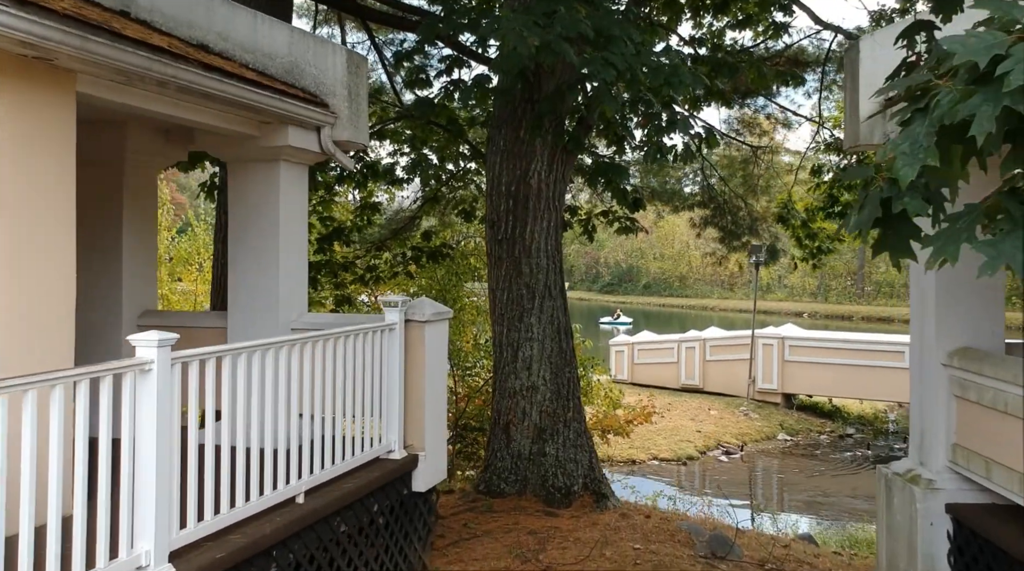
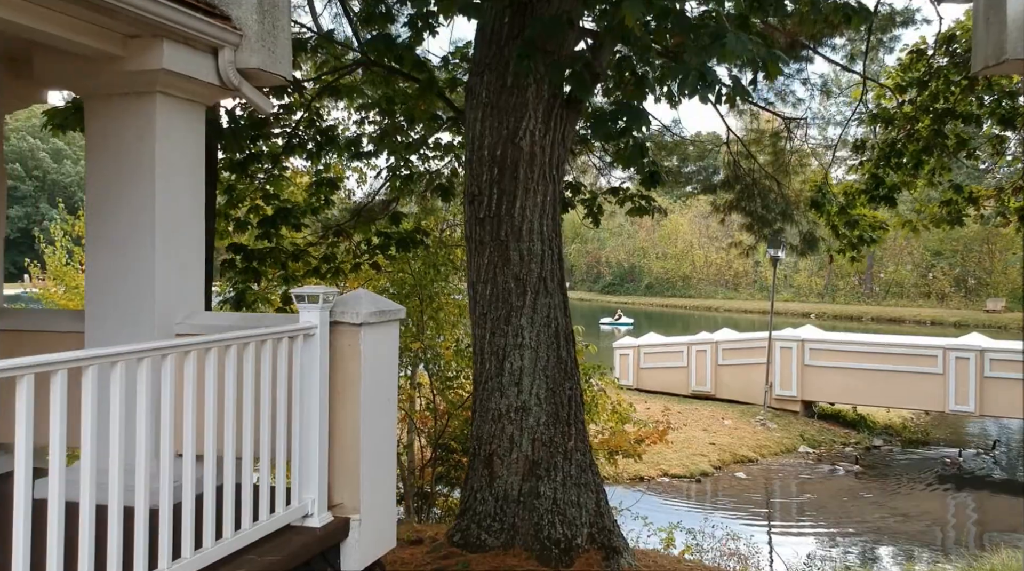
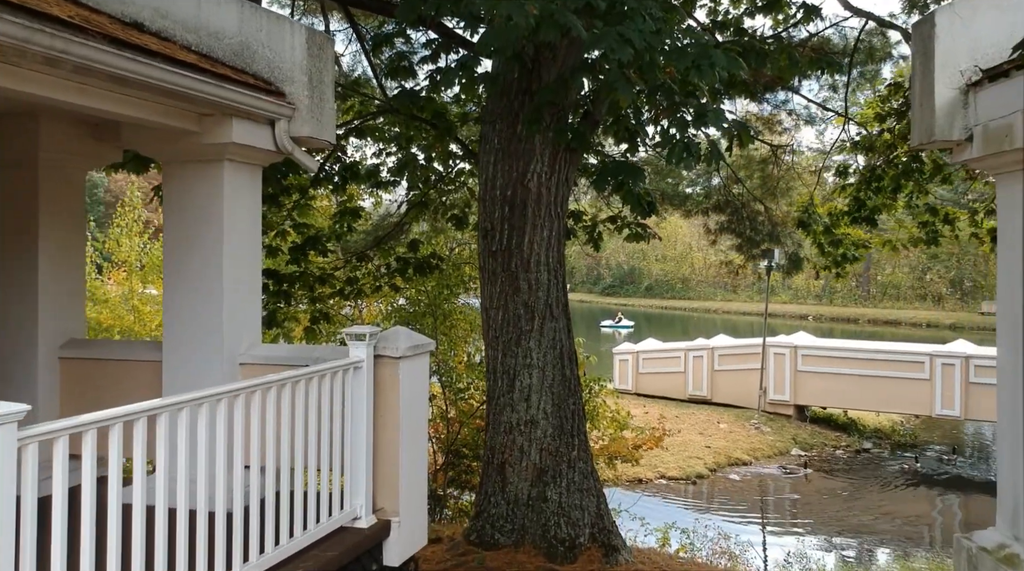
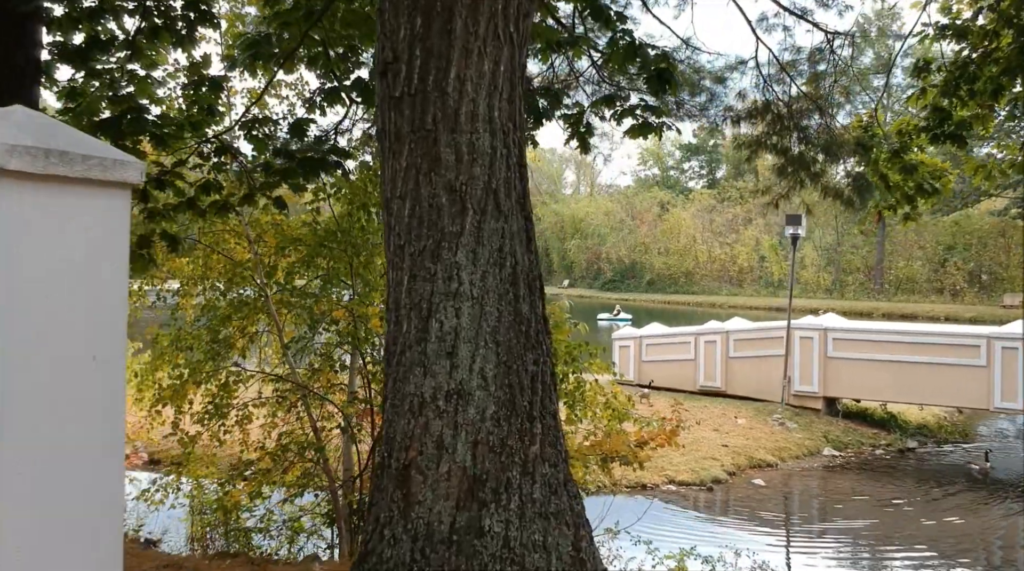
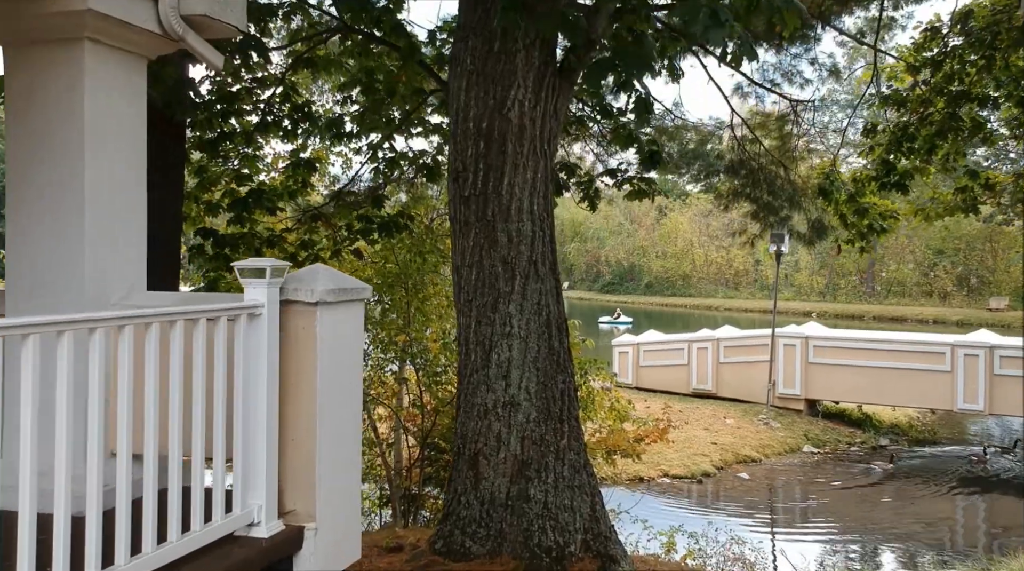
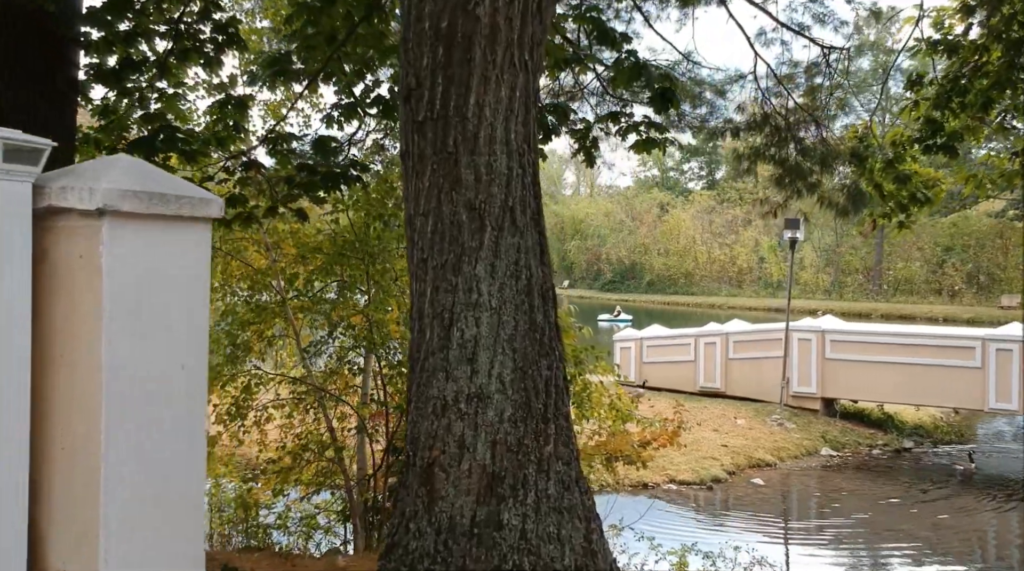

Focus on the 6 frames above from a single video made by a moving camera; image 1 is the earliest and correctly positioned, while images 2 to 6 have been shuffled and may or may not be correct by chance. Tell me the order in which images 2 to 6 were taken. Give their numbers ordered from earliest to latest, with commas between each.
3, 2, 5, 6, 4
